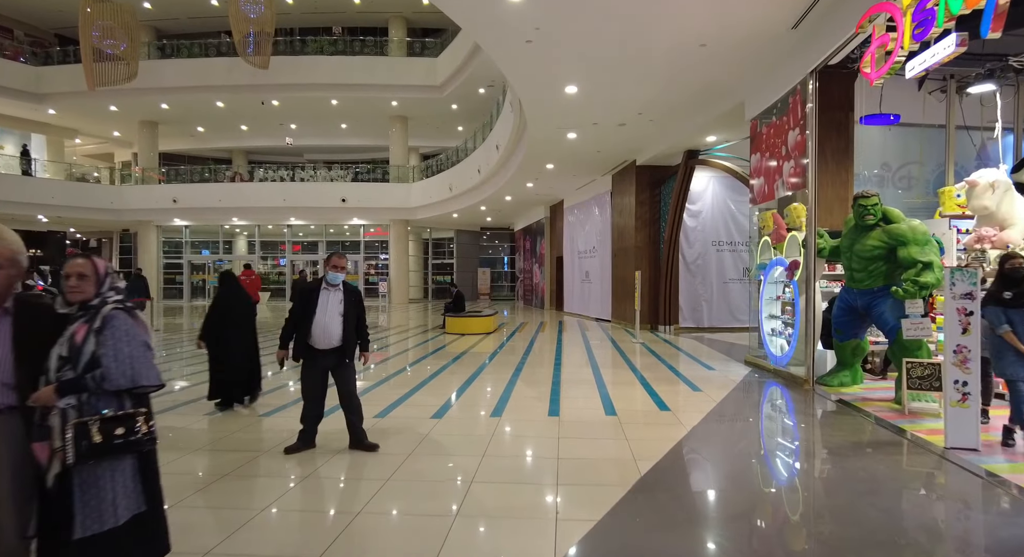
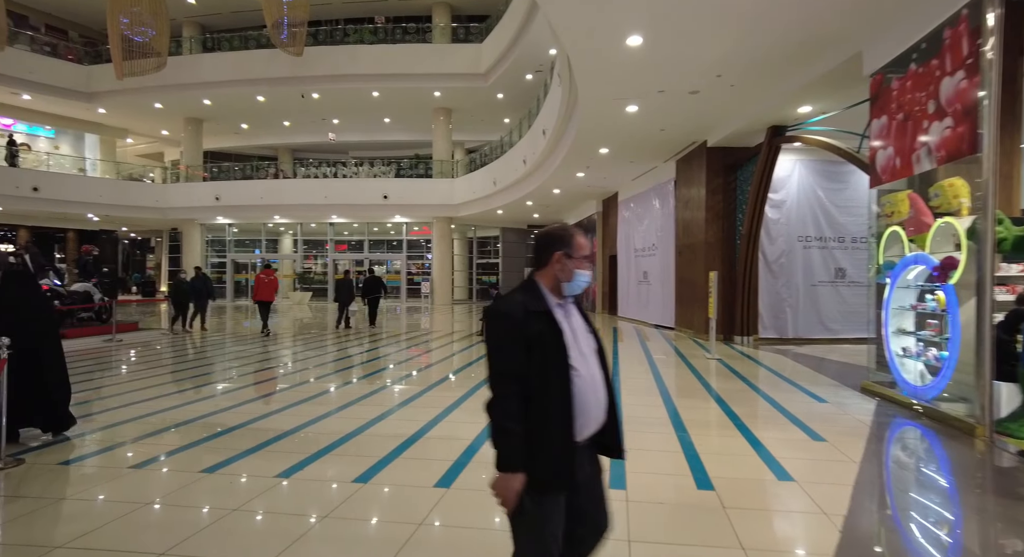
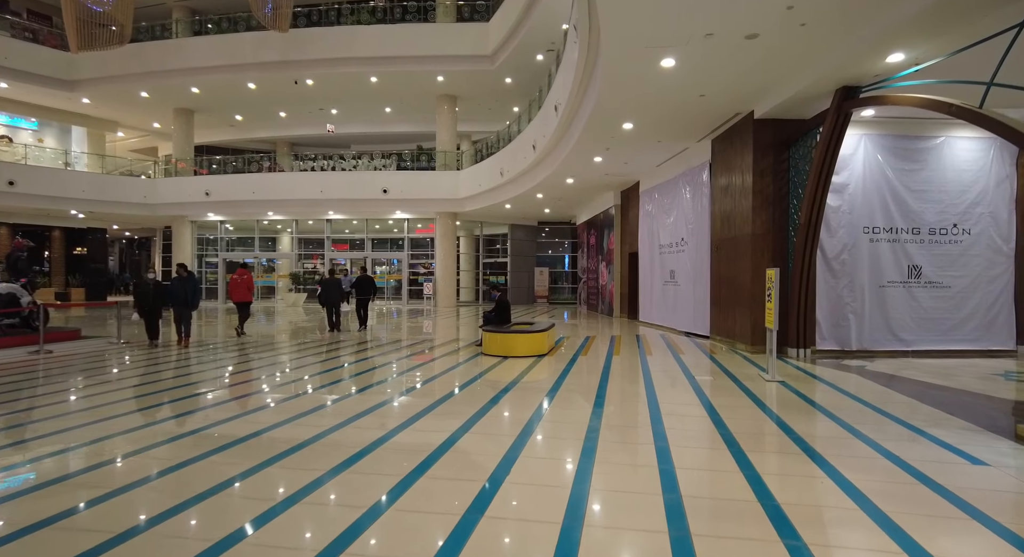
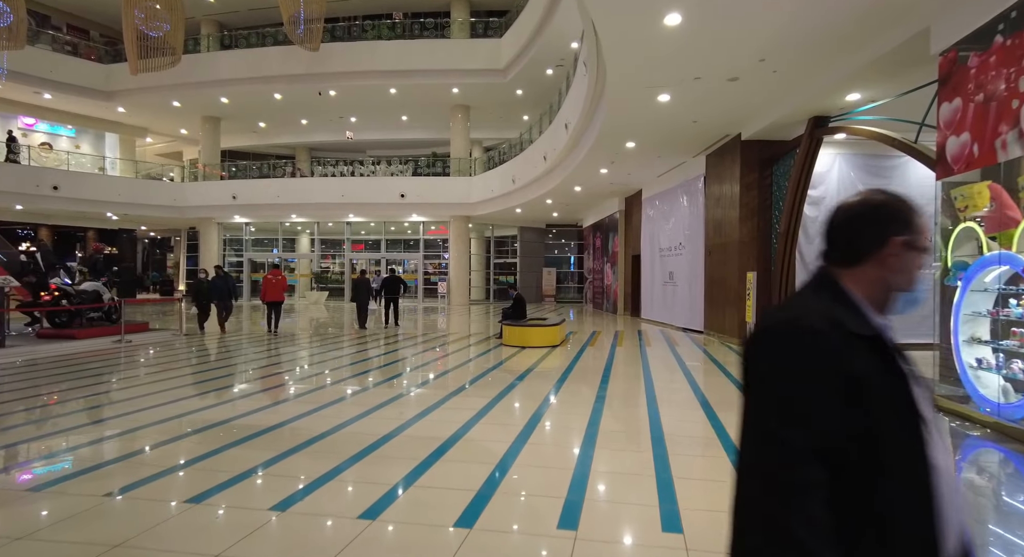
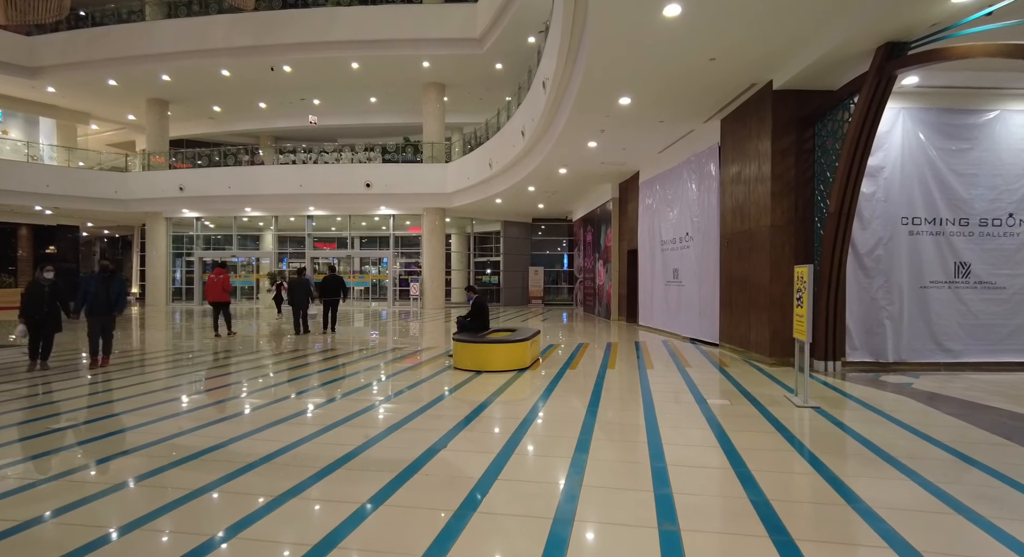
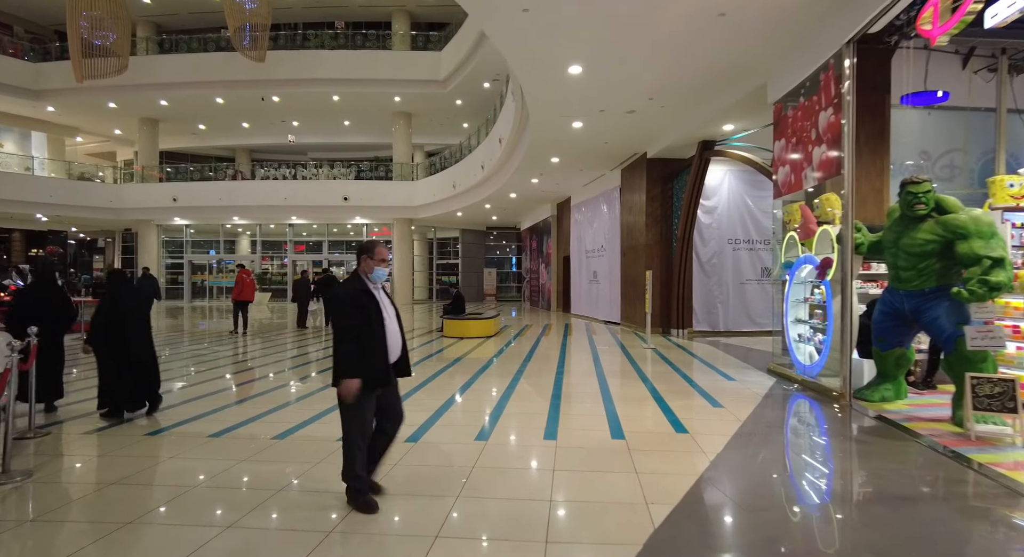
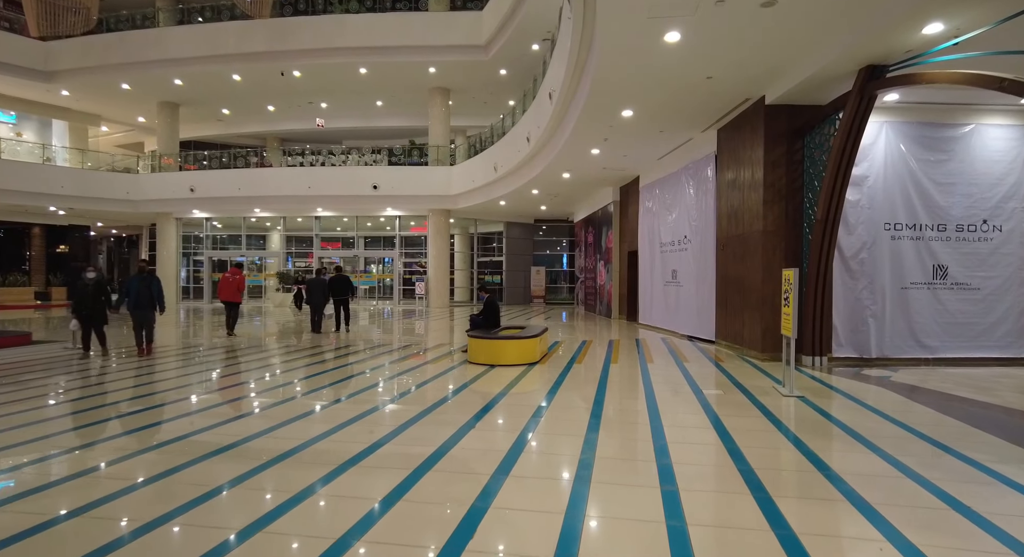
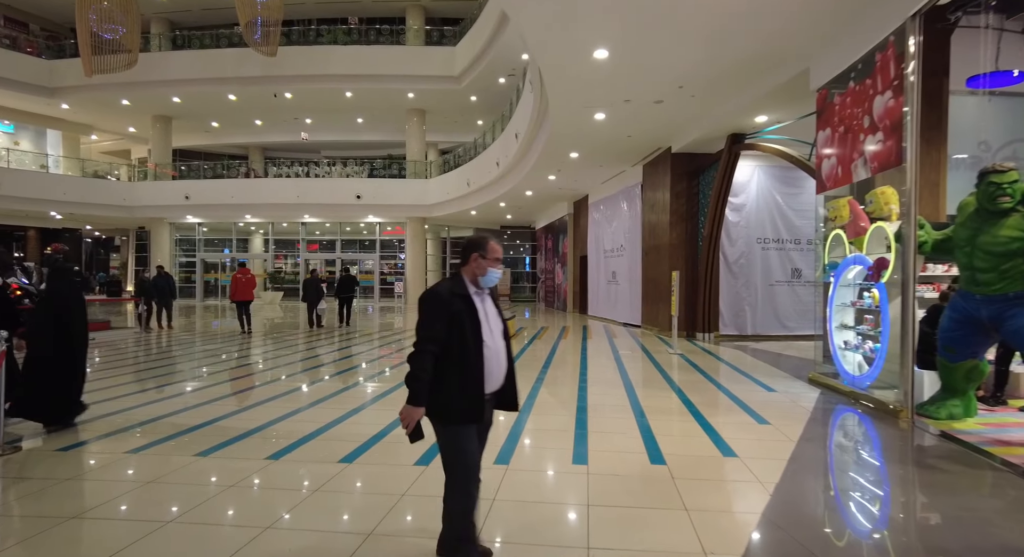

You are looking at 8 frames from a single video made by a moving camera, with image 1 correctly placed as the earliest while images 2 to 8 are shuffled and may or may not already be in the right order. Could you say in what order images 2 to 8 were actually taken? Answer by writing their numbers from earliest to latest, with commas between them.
6, 8, 2, 4, 3, 7, 5
